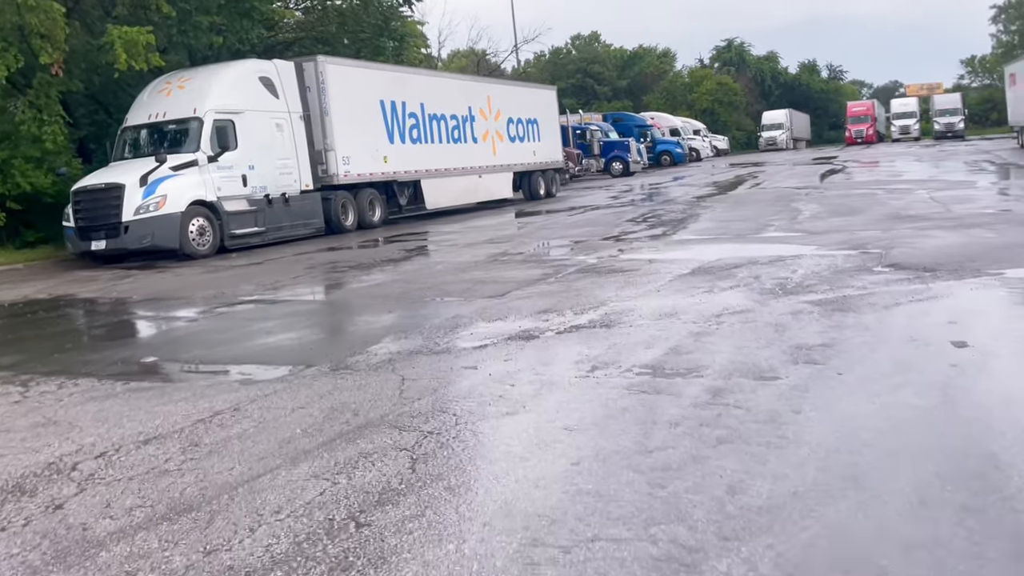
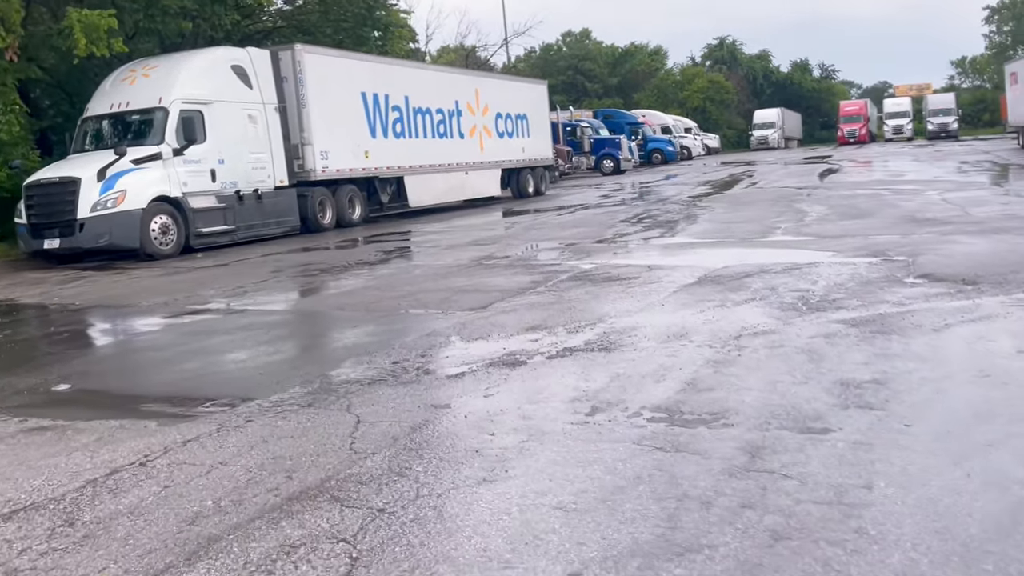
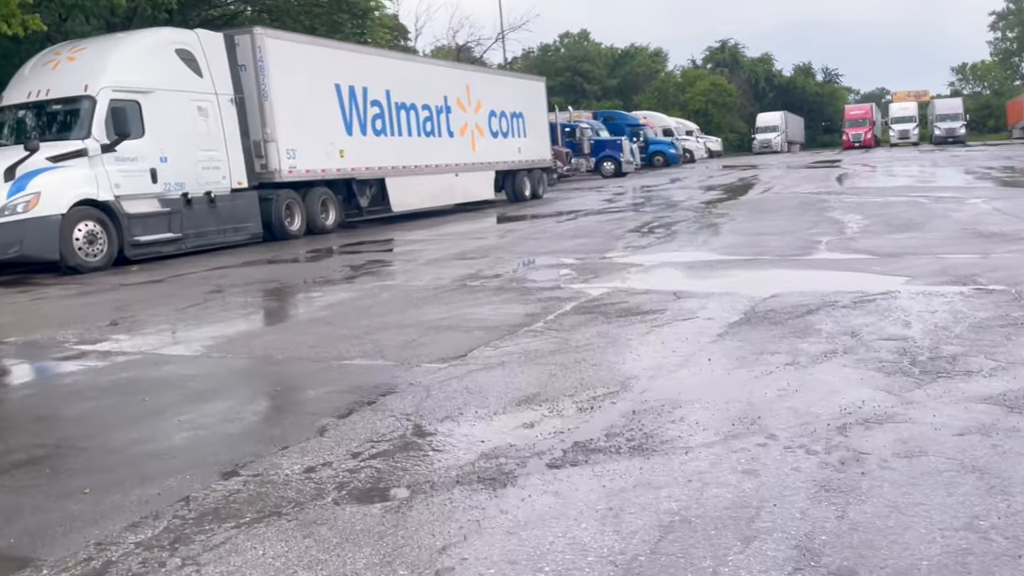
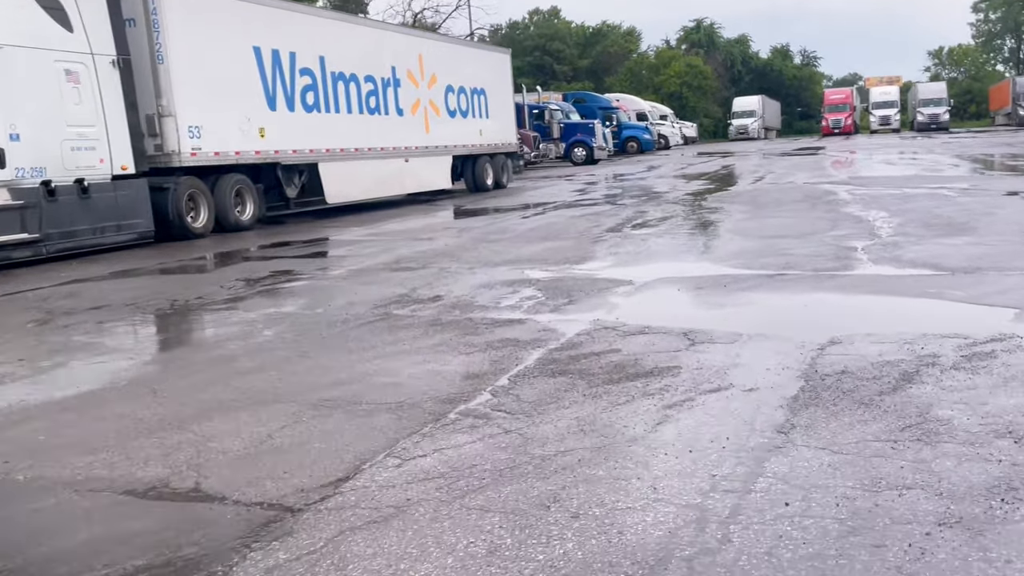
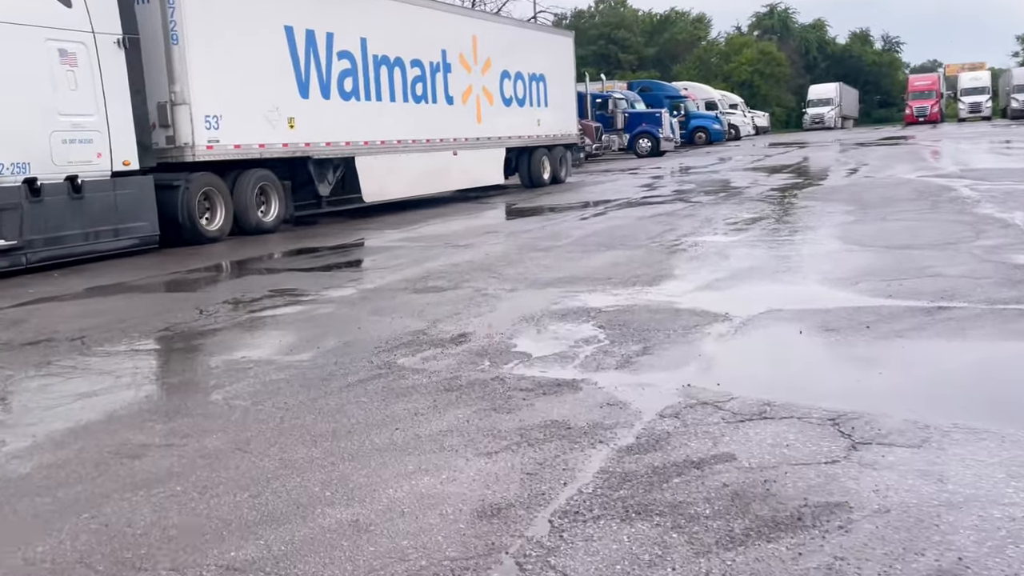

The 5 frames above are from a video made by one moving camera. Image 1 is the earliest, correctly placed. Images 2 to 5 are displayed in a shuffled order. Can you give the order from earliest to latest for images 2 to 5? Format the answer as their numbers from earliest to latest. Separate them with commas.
2, 3, 4, 5
